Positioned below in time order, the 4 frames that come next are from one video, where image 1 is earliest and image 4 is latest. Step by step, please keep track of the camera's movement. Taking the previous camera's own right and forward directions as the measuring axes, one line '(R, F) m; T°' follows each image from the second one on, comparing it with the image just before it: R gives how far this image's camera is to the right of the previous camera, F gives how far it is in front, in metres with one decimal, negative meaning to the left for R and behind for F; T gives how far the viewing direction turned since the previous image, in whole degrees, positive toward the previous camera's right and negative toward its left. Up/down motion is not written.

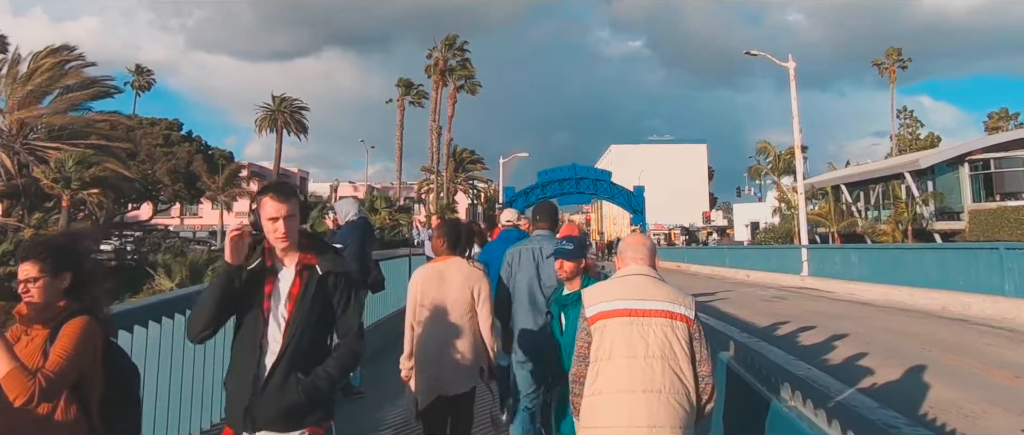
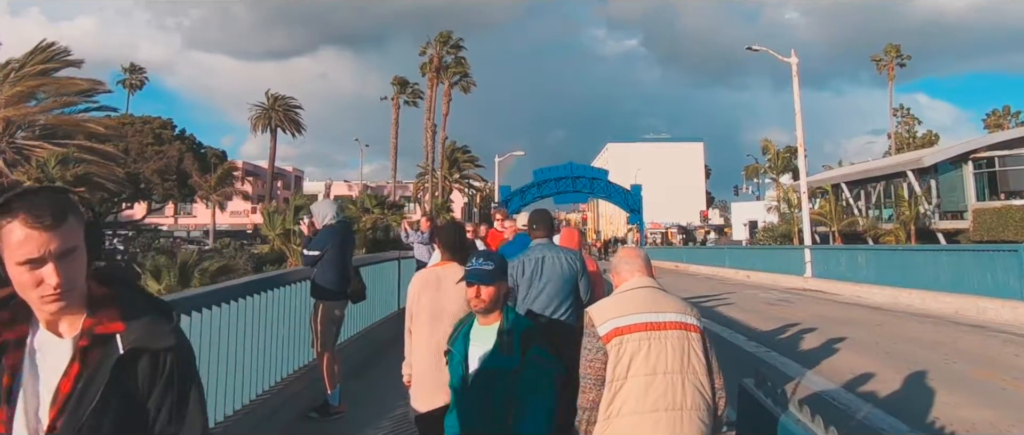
(0.0, +0.6) m; 0°
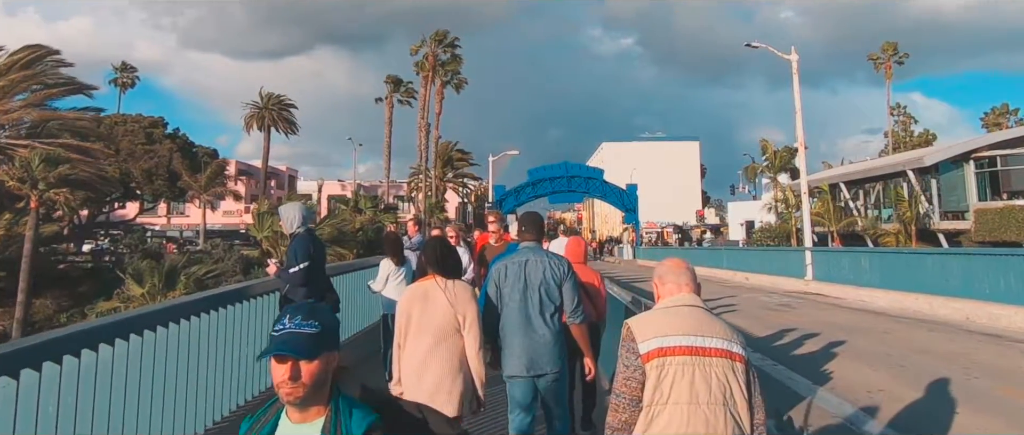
(+0.1, +0.6) m; 0°
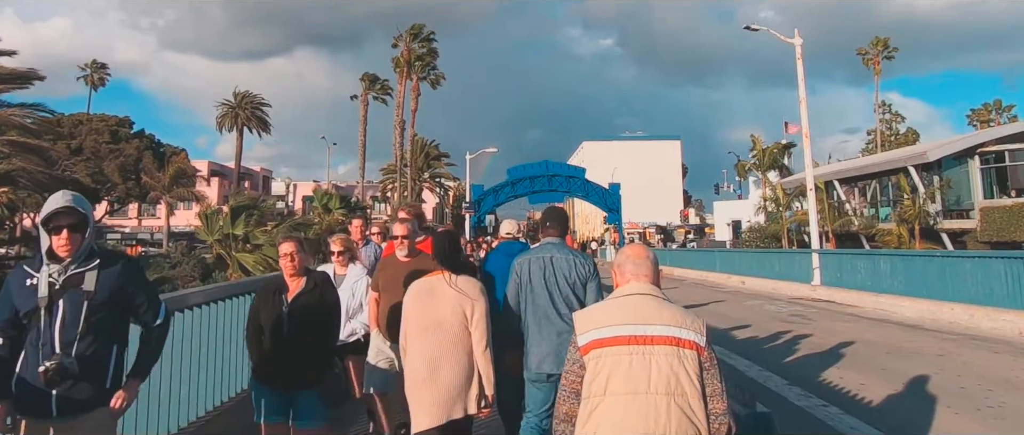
(+0.1, +2.0) m; +2°
